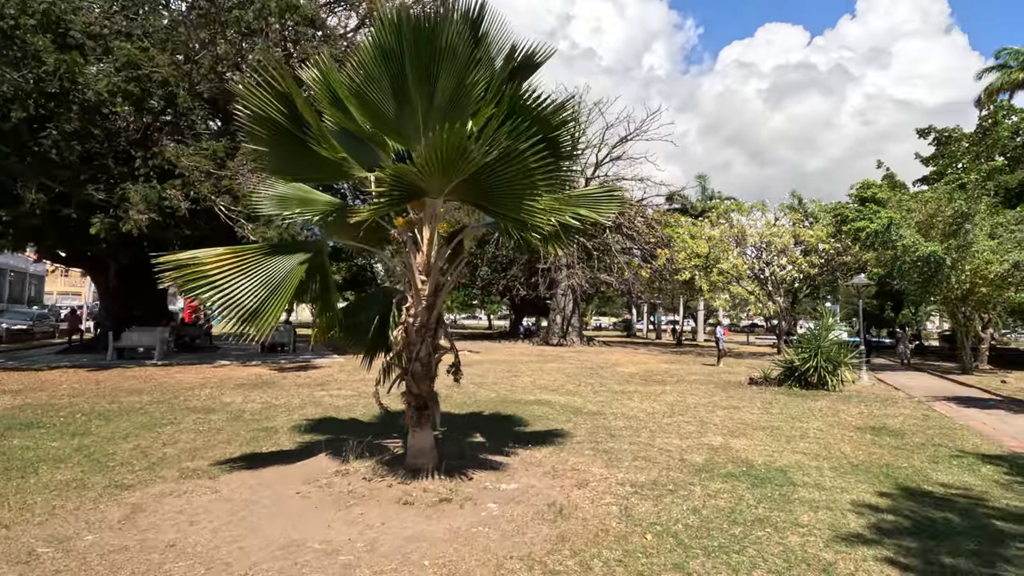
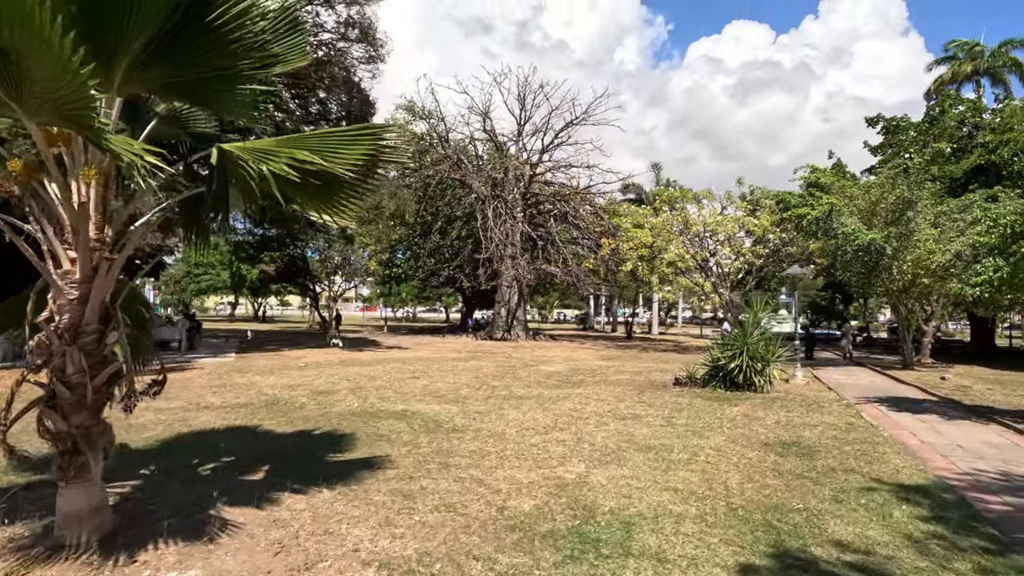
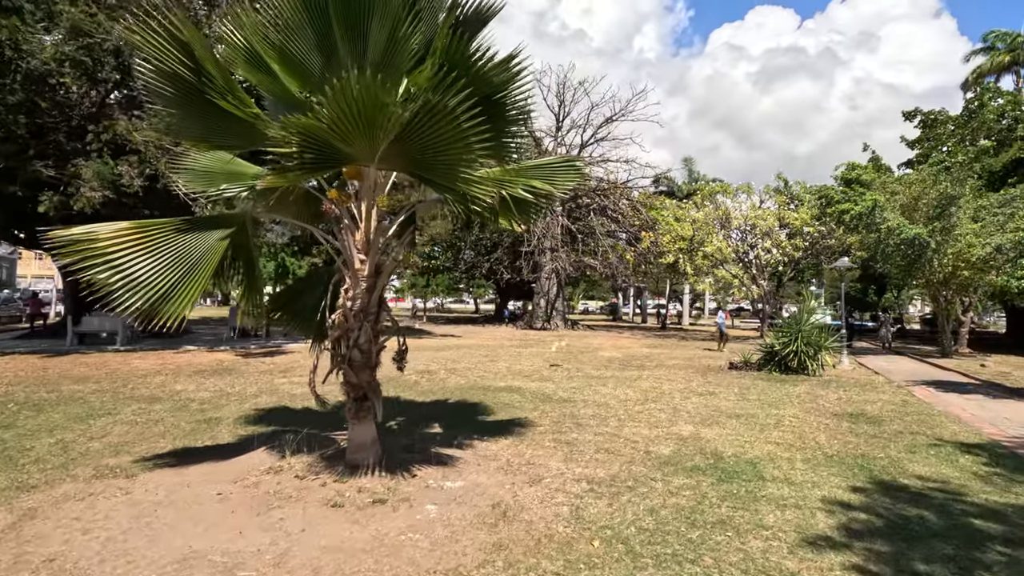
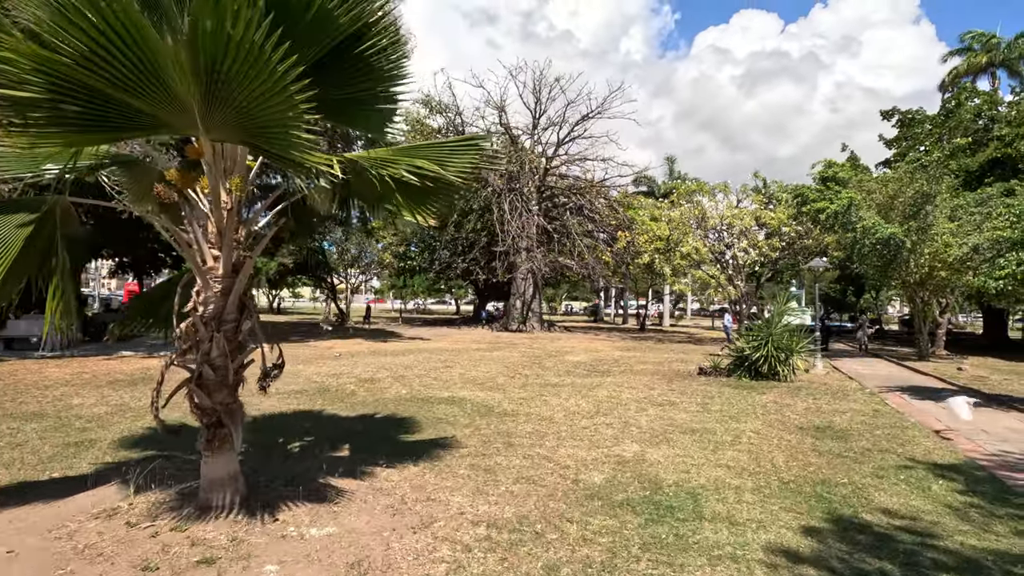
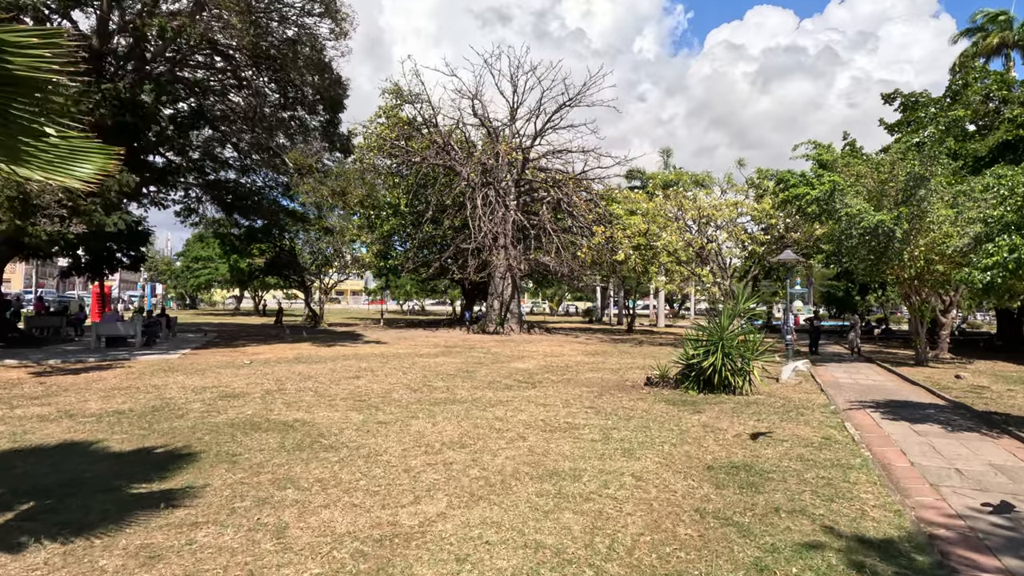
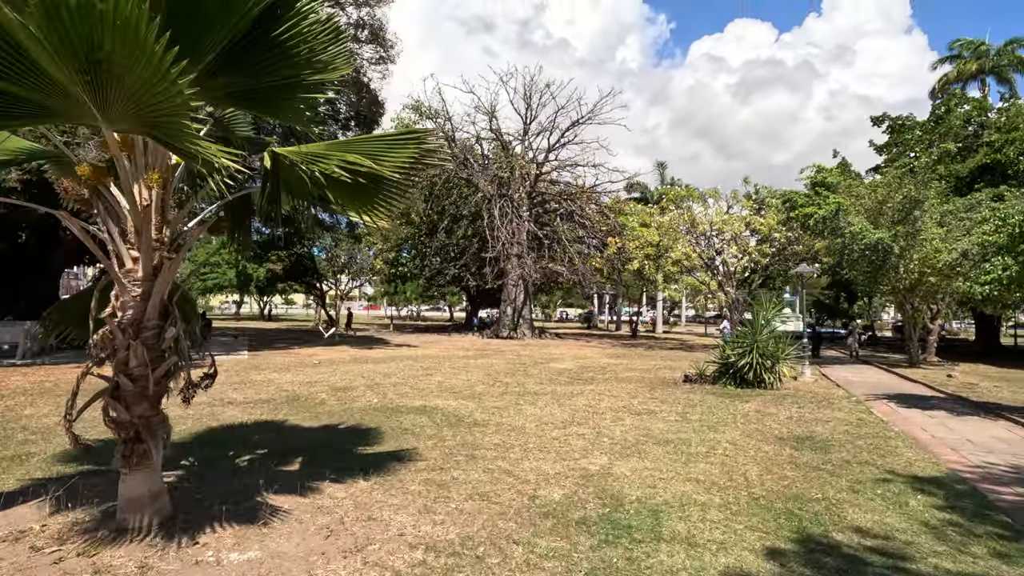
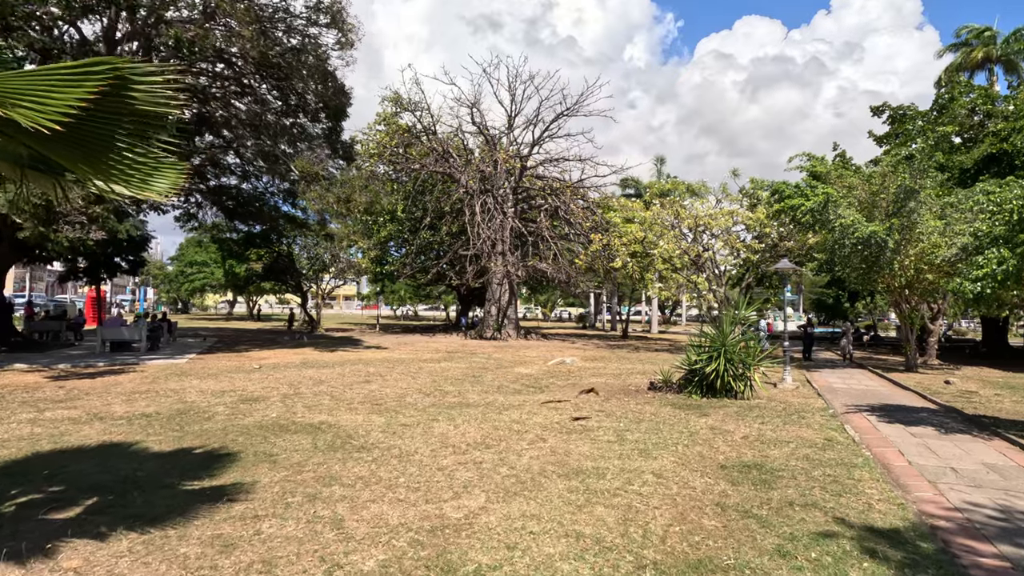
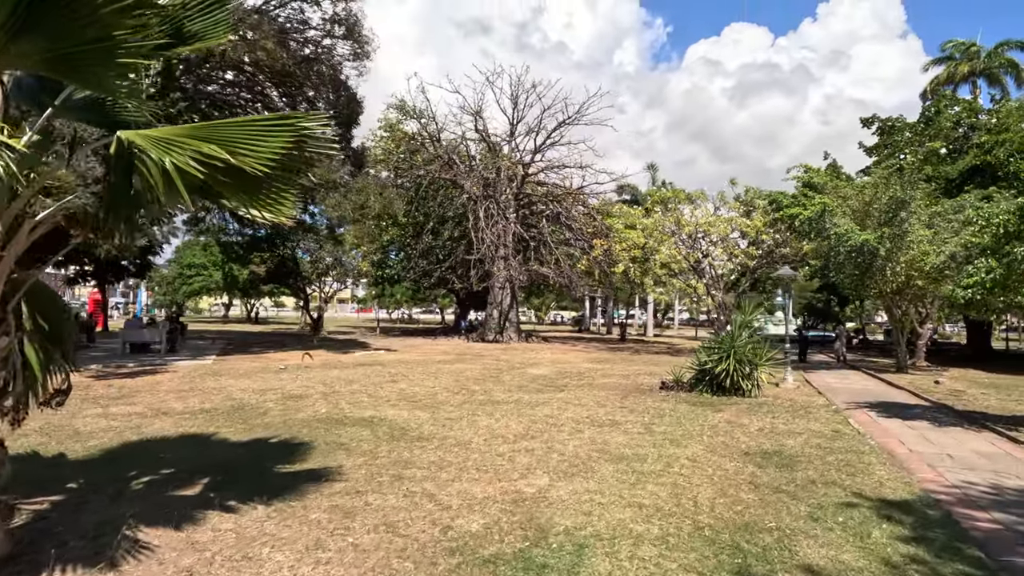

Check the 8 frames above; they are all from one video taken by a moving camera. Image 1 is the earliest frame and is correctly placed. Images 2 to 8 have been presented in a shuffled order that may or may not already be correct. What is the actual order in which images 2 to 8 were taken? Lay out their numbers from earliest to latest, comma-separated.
3, 4, 6, 2, 8, 7, 5
